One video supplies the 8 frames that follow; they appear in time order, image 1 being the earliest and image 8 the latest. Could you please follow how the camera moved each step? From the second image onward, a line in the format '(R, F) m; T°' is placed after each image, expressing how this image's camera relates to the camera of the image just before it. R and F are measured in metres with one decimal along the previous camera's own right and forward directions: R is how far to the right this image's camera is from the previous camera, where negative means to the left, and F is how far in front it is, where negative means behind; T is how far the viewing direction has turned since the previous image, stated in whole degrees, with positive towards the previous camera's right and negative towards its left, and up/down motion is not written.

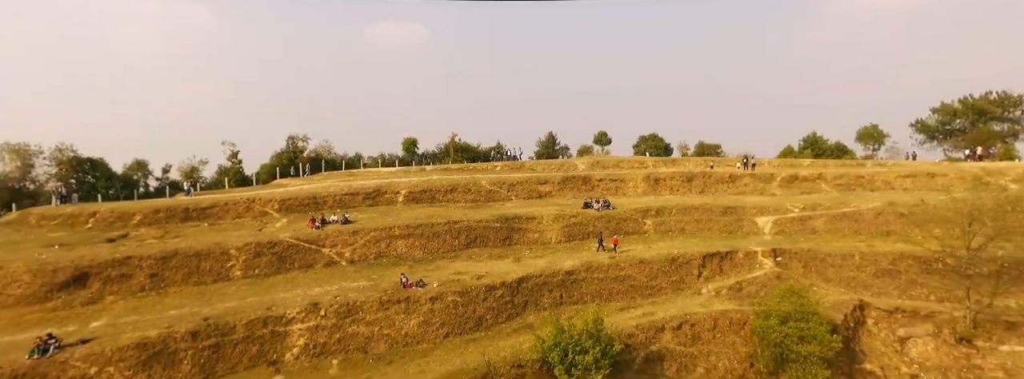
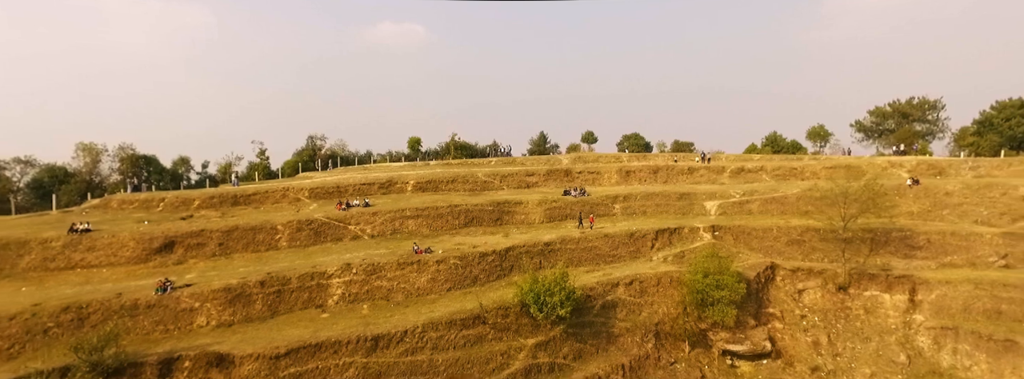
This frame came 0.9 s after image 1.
(+0.6, -5.1) m; 0°
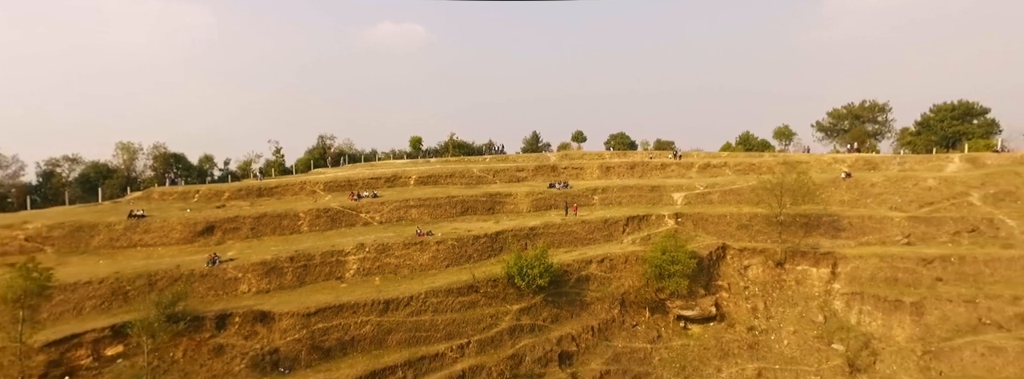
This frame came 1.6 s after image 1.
(+0.6, -4.0) m; 0°
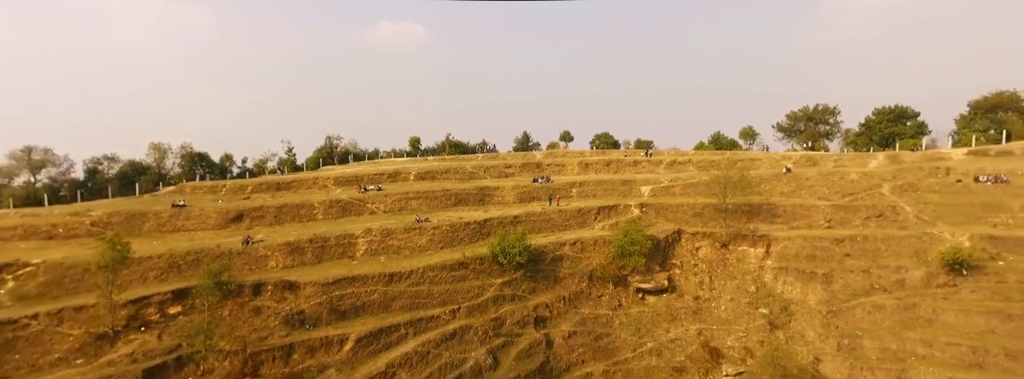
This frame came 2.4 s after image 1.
(+0.9, -4.5) m; 0°
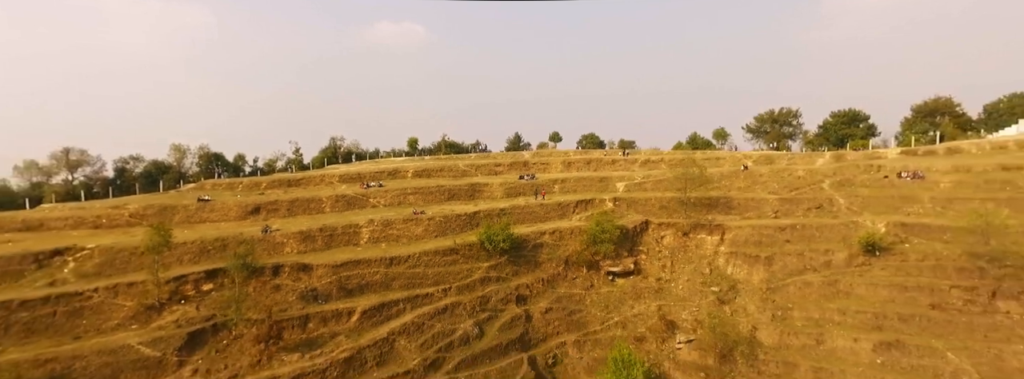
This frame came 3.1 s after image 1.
(+0.9, -3.9) m; 0°
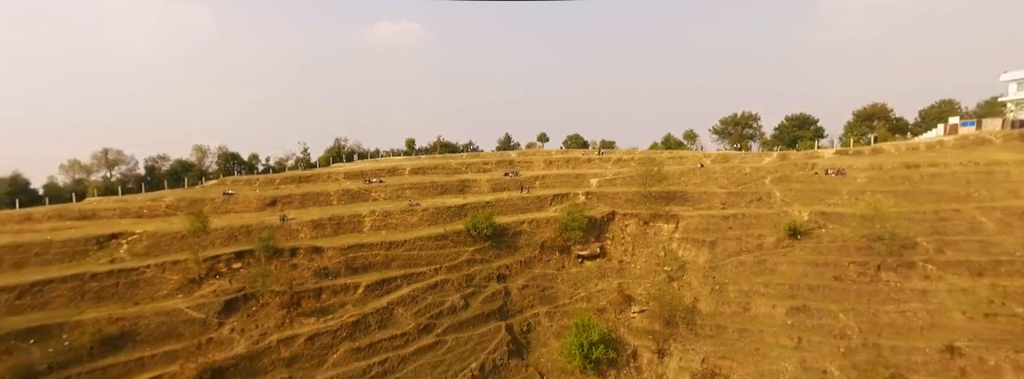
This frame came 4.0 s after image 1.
(+1.3, -5.1) m; 0°
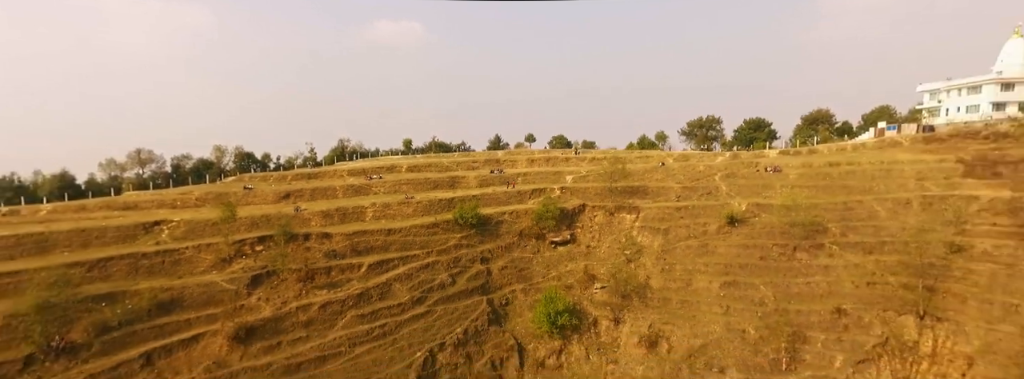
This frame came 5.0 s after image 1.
(+1.5, -5.7) m; 0°
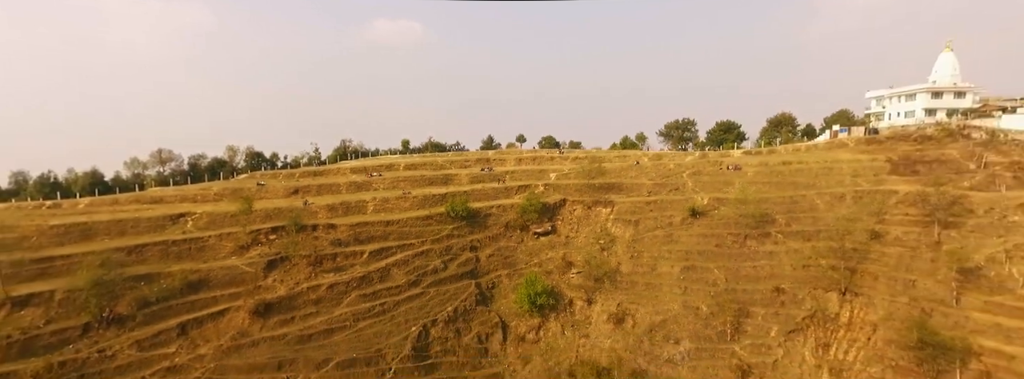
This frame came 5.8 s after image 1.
(+1.2, -4.6) m; 0°
